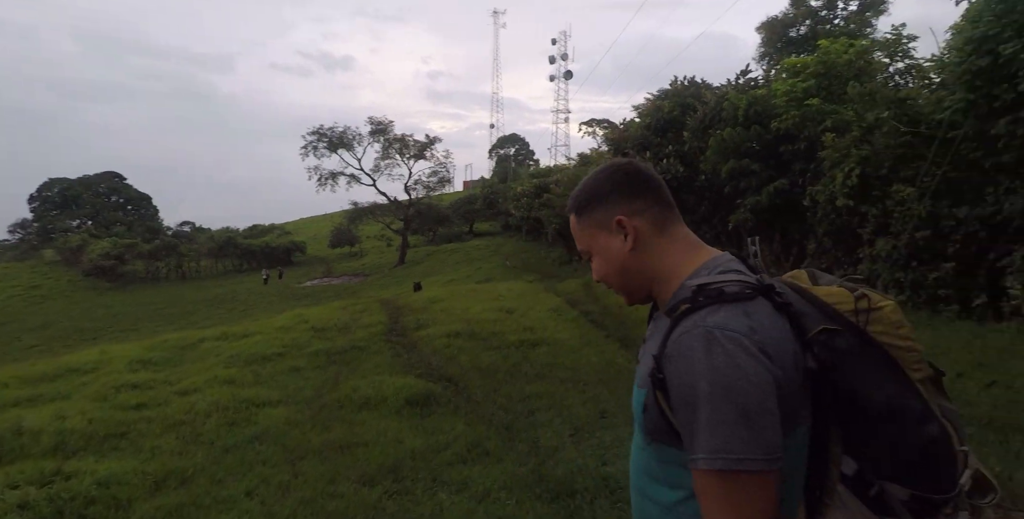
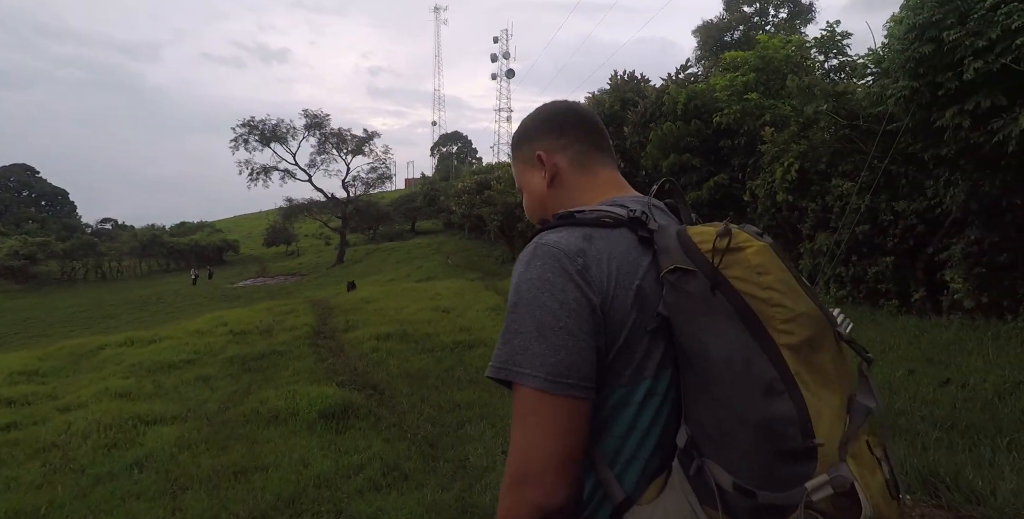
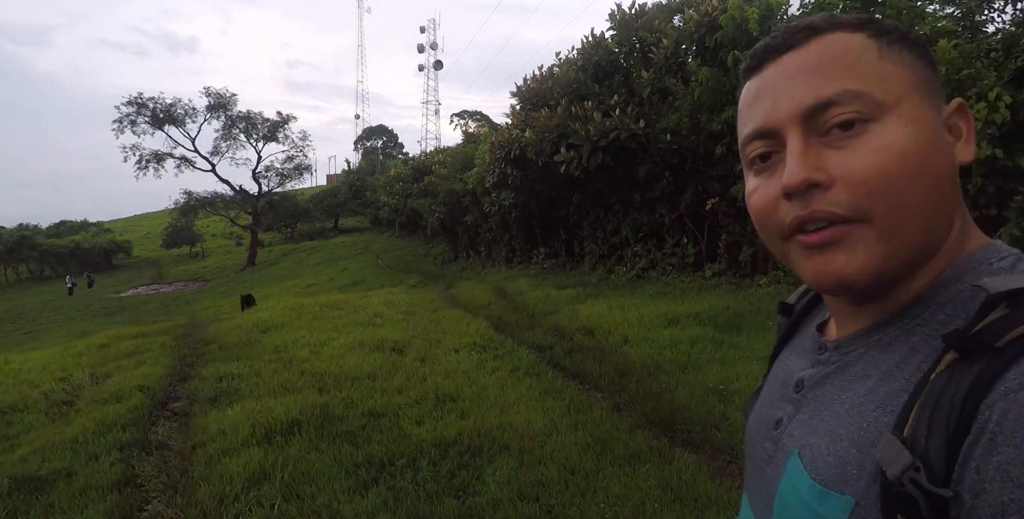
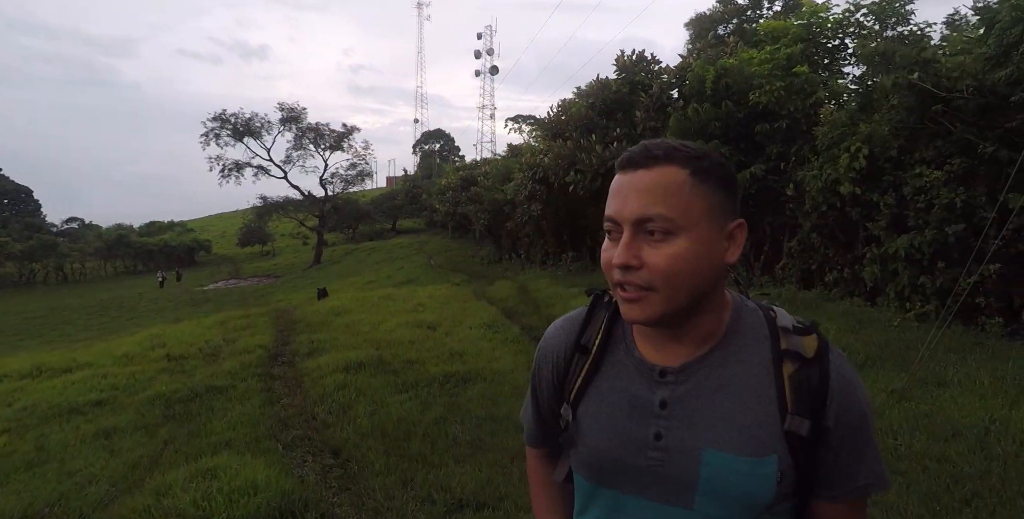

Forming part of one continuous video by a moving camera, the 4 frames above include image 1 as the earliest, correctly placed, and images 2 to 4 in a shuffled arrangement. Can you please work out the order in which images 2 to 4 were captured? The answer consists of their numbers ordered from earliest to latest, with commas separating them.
2, 4, 3
